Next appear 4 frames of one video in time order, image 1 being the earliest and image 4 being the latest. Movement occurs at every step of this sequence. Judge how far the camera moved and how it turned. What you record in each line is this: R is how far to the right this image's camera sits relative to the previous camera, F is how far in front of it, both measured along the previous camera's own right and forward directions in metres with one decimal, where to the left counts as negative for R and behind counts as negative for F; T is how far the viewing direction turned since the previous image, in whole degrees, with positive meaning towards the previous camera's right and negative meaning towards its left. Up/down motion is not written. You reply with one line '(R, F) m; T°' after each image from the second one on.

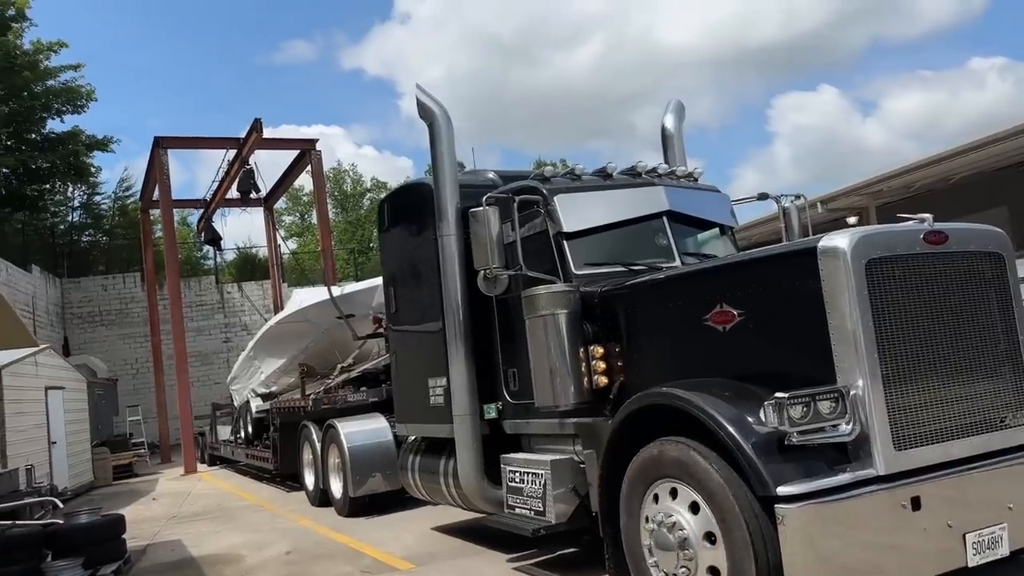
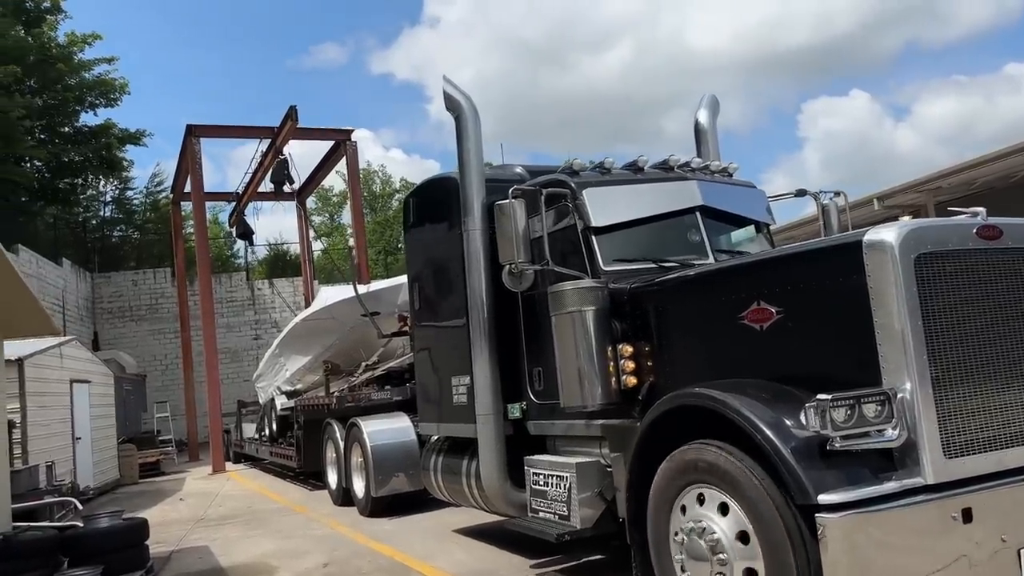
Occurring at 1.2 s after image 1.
(0.0, +0.2) m; -2°
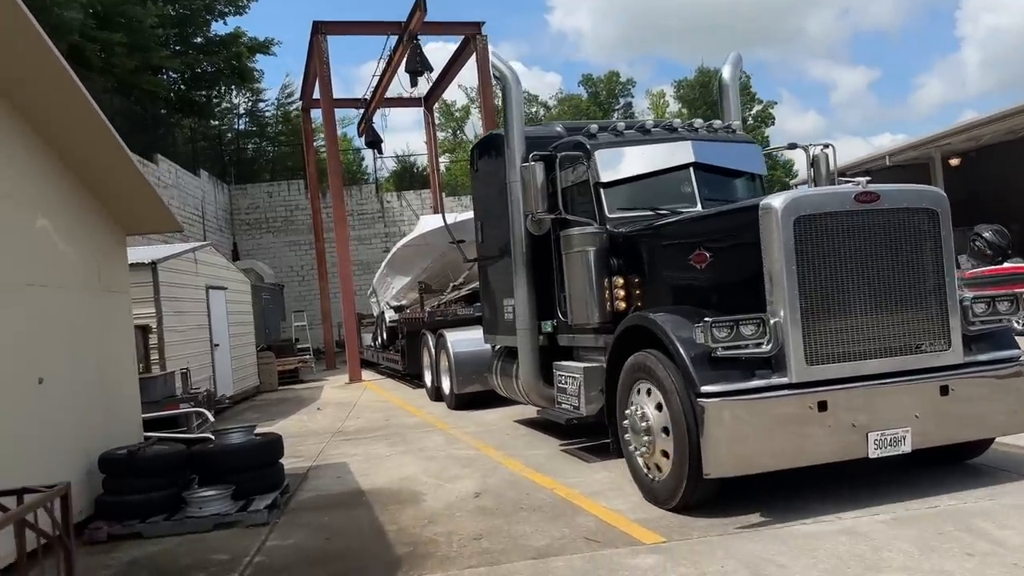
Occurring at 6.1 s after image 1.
(+0.8, -1.4) m; -9°
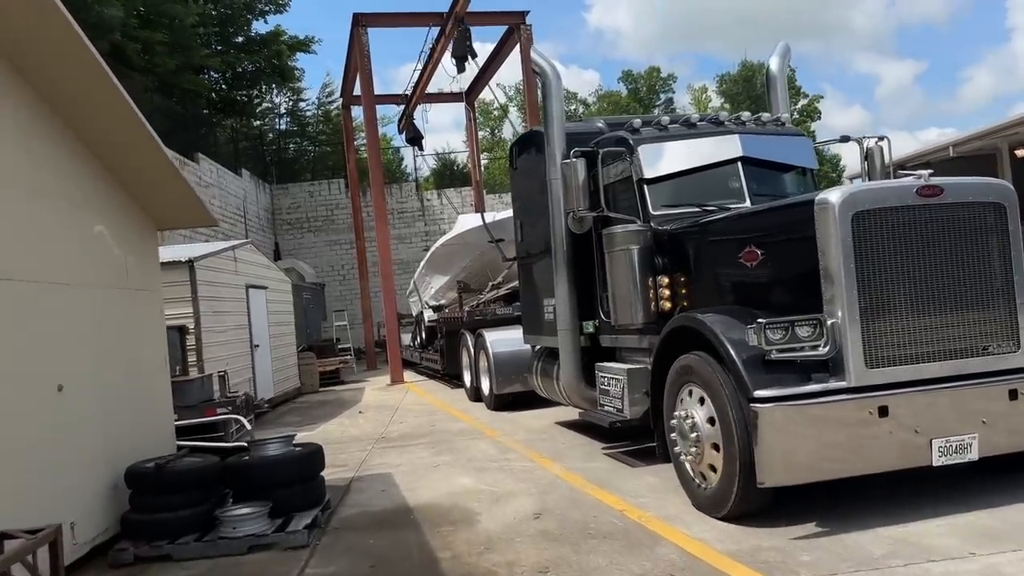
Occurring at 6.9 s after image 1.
(0.0, +0.2) m; -3°
